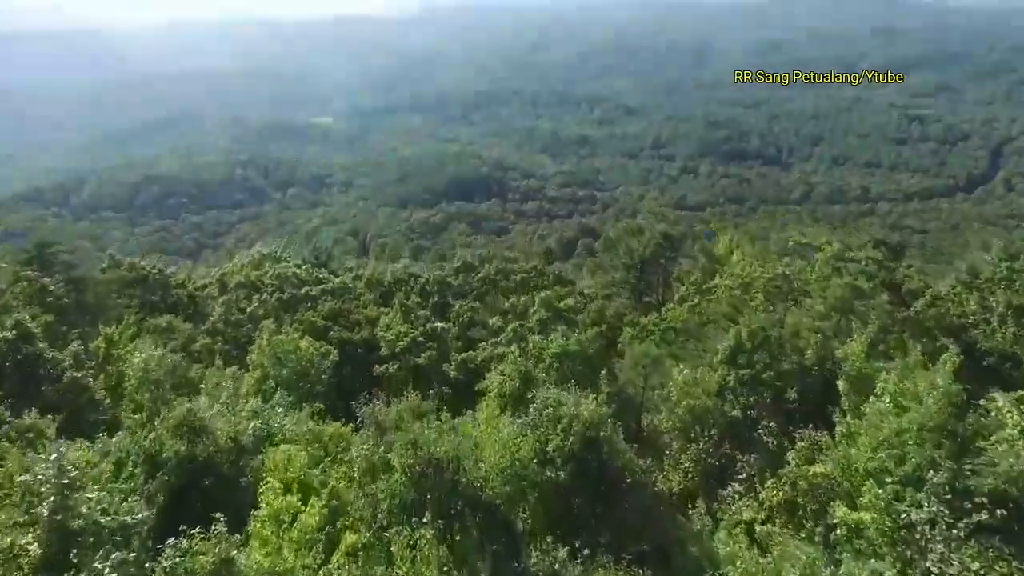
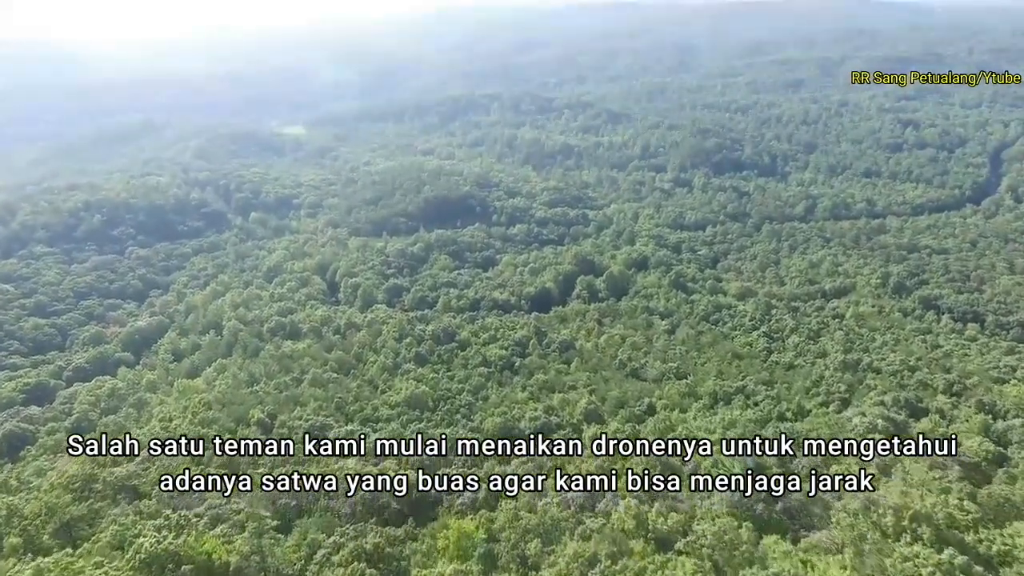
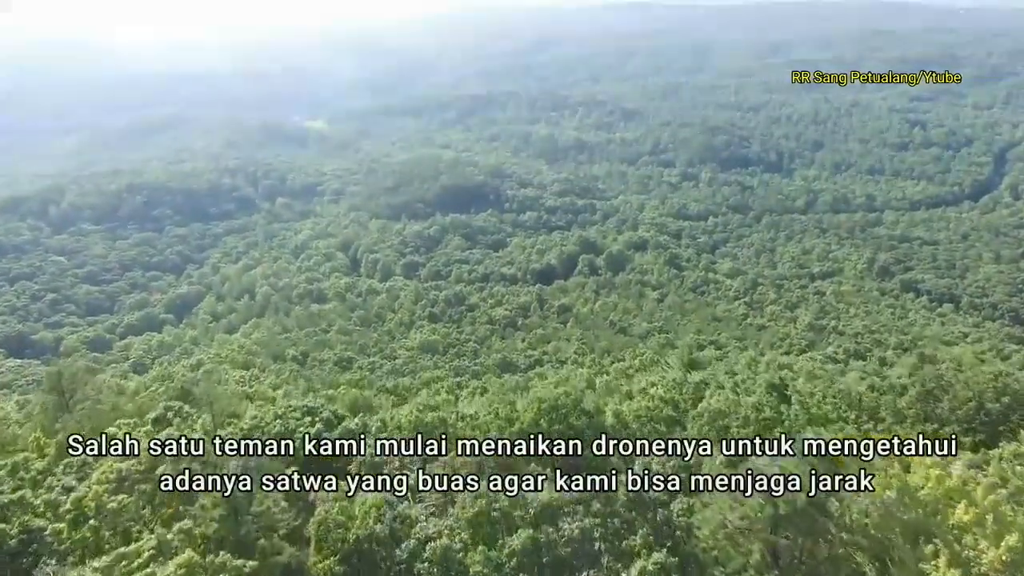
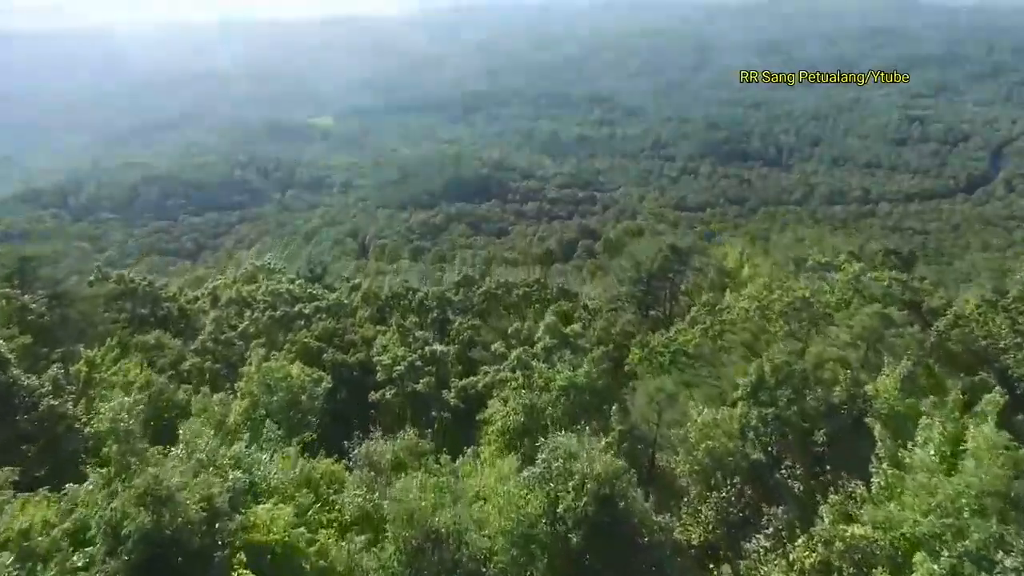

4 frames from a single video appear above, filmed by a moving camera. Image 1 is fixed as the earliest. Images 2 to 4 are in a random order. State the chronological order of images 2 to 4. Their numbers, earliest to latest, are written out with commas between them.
4, 3, 2
